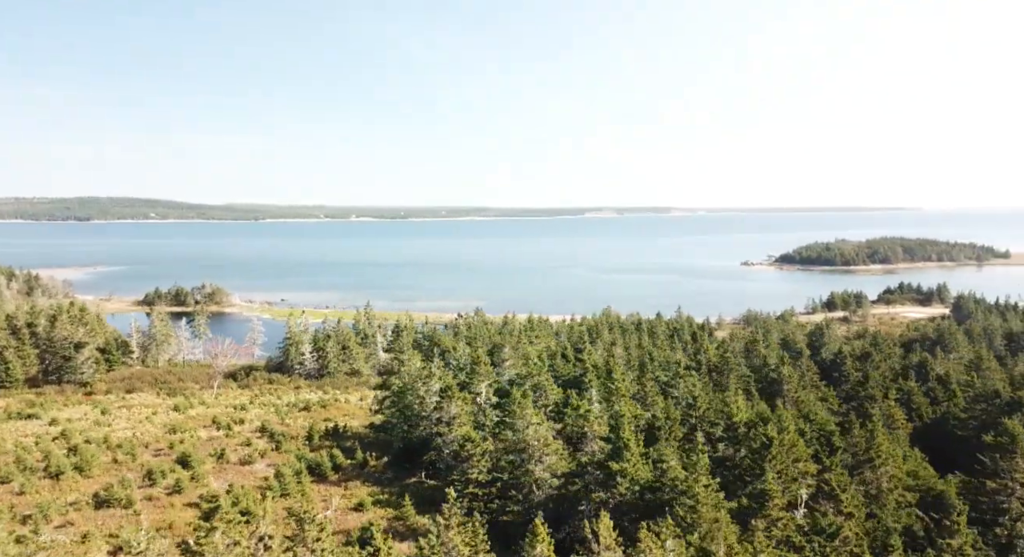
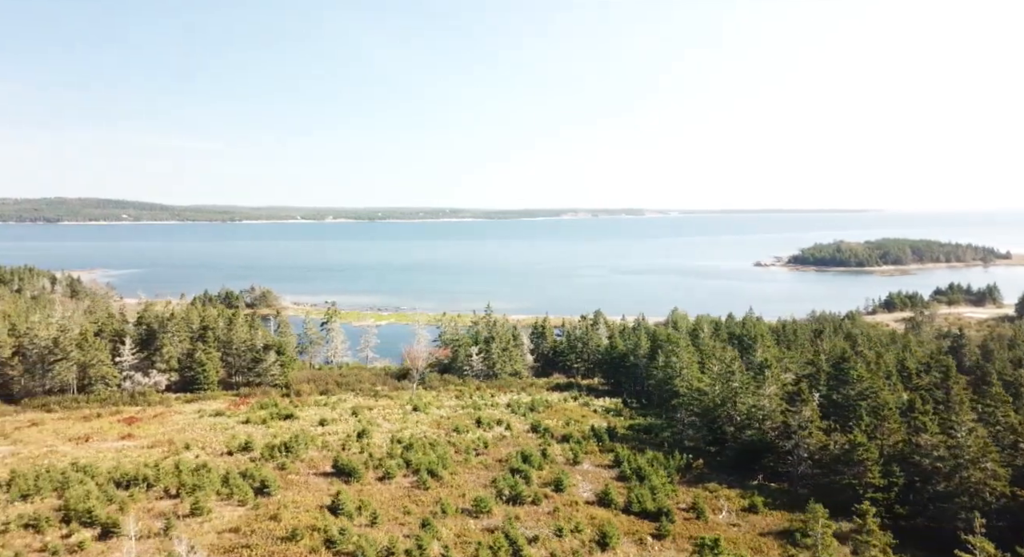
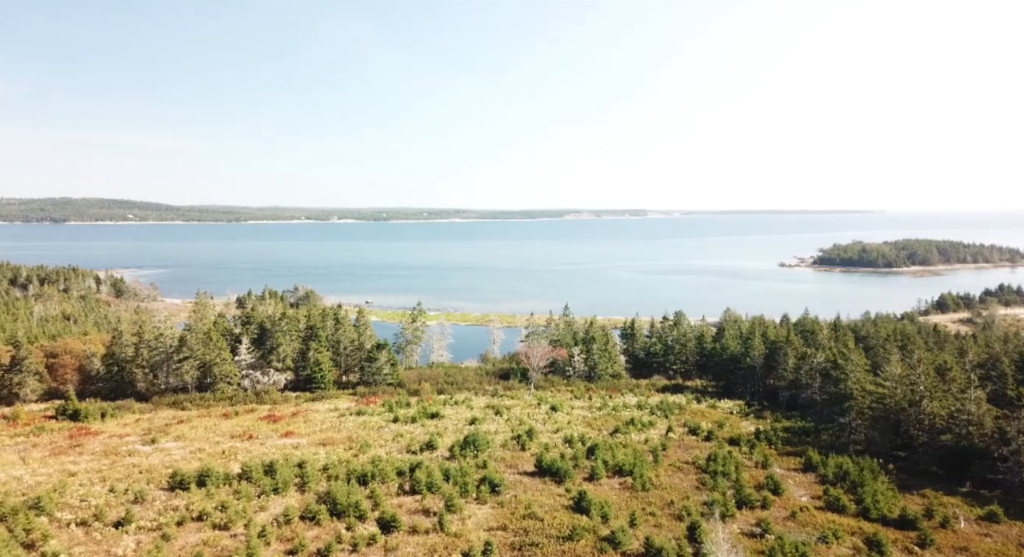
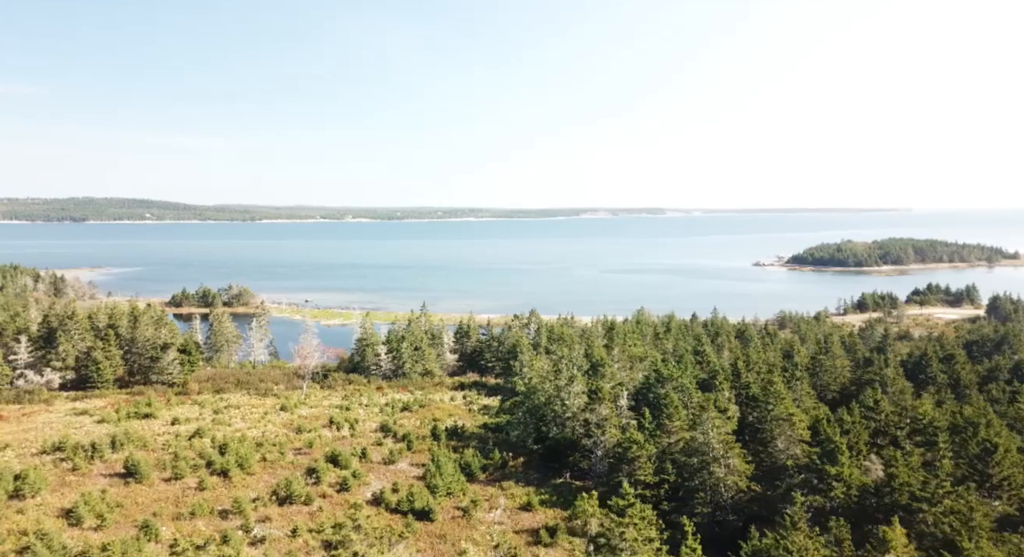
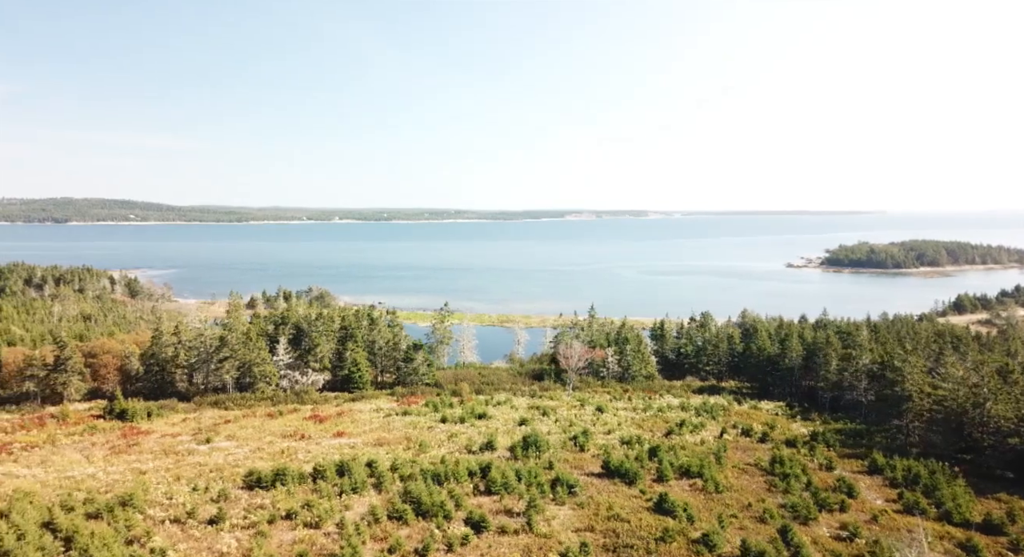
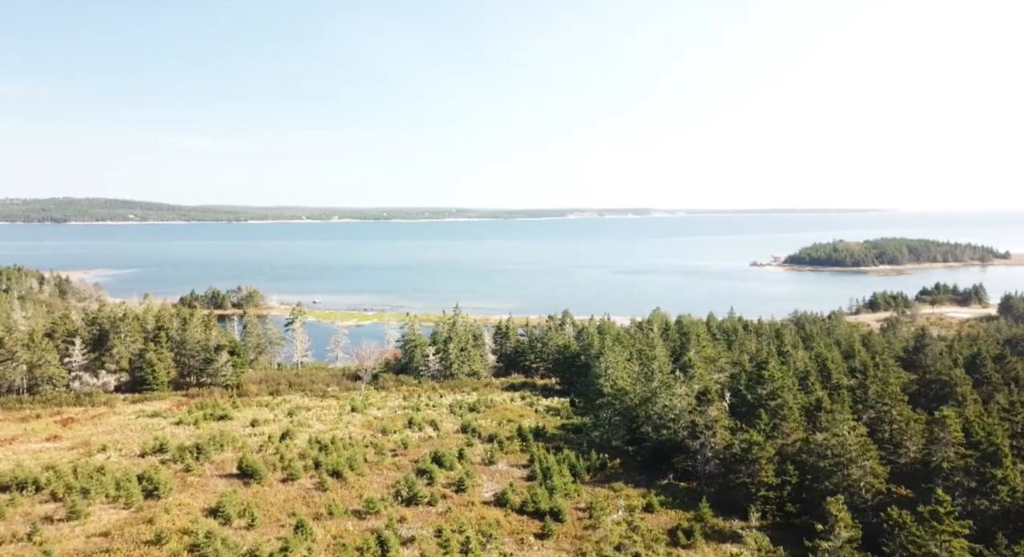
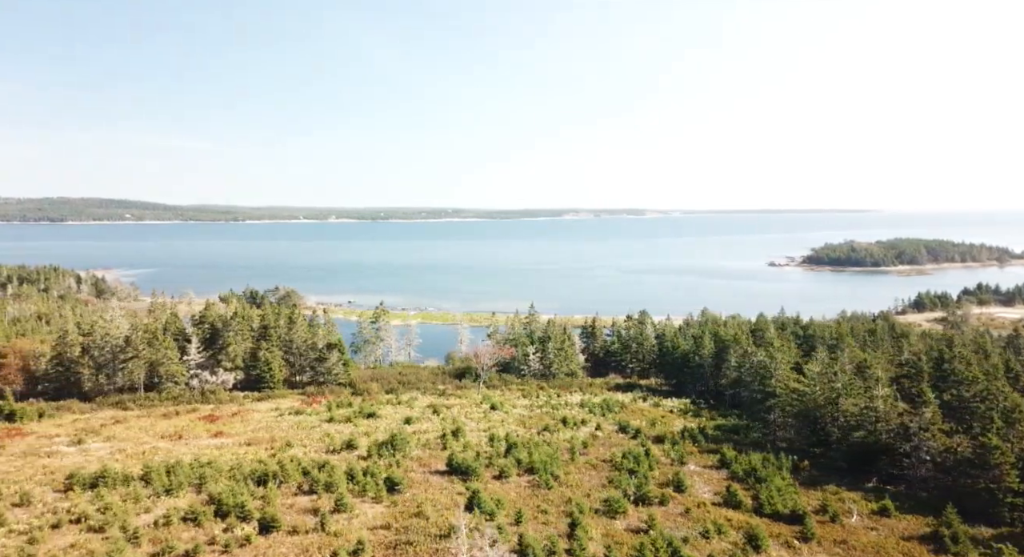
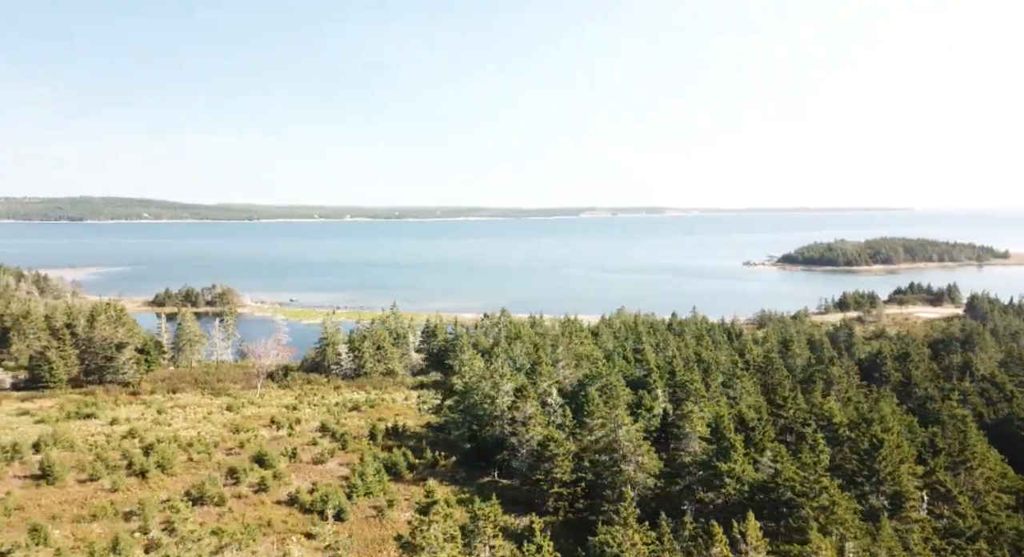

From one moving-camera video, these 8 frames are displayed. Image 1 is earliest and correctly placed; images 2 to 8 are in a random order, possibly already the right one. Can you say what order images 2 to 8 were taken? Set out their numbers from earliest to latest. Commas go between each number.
8, 4, 6, 2, 7, 3, 5
